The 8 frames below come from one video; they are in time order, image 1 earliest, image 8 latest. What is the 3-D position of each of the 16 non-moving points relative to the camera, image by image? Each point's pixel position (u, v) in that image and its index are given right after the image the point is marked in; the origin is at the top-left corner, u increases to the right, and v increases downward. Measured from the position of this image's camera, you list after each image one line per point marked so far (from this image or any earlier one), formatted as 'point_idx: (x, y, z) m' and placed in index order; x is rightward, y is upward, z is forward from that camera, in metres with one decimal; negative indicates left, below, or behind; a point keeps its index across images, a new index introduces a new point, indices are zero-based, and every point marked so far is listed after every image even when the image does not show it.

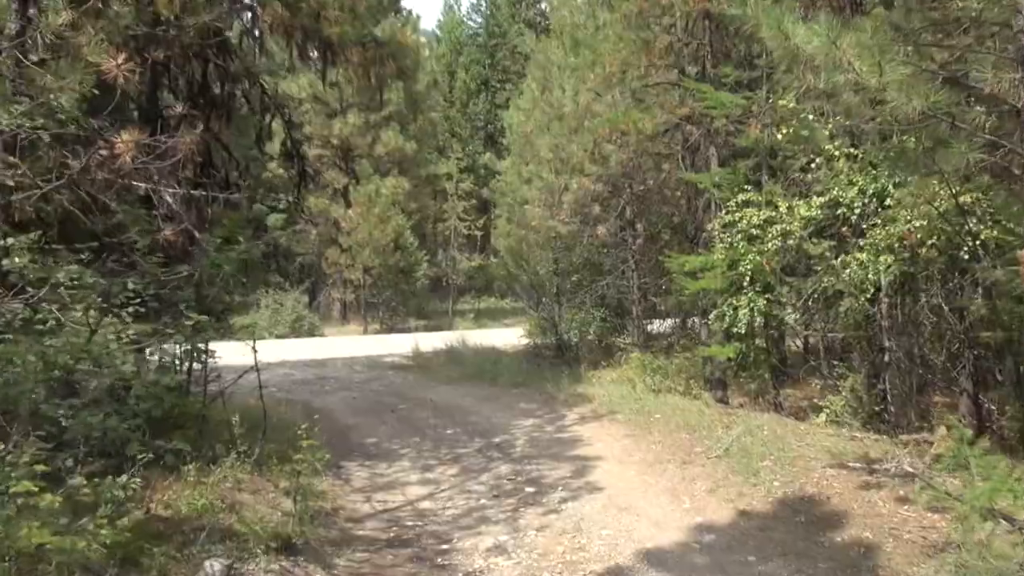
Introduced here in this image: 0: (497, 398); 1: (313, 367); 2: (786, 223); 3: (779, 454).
0: (-0.2, -1.3, +10.9) m
1: (-3.1, -1.2, +13.9) m
2: (+2.6, +0.6, +8.5) m
3: (+2.1, -1.3, +7.0) m
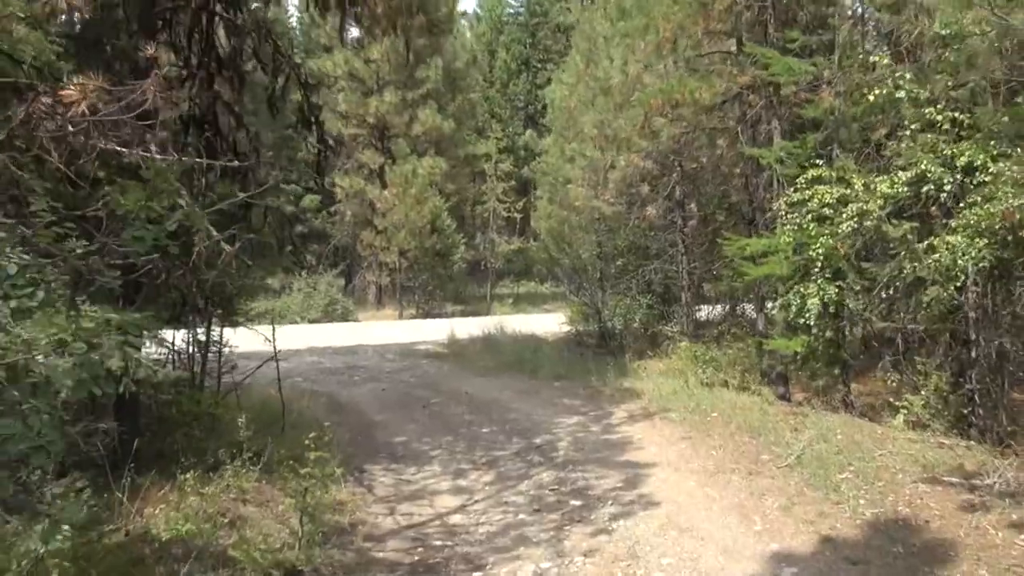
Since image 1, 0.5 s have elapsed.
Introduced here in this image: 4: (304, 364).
0: (+0.3, -1.2, +10.1) m
1: (-2.5, -1.0, +13.2) m
2: (+2.9, +0.7, +7.5) m
3: (+2.4, -1.2, +6.1) m
4: (-2.9, -1.1, +12.4) m
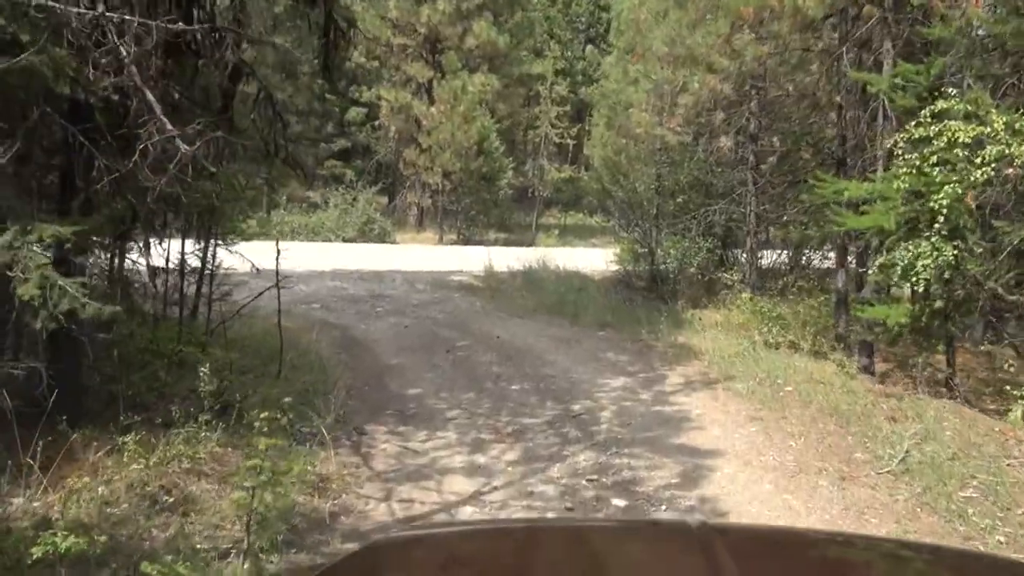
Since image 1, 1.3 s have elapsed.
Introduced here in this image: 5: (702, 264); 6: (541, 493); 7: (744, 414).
0: (+0.7, -0.5, +8.8) m
1: (-1.9, +0.1, +12.1) m
2: (+3.3, +1.0, +6.0) m
3: (+2.5, -1.0, +4.8) m
4: (-2.4, 0.0, +11.3) m
5: (+2.9, +0.4, +13.6) m
6: (+0.2, -1.1, +4.7) m
7: (+1.6, -0.9, +6.2) m
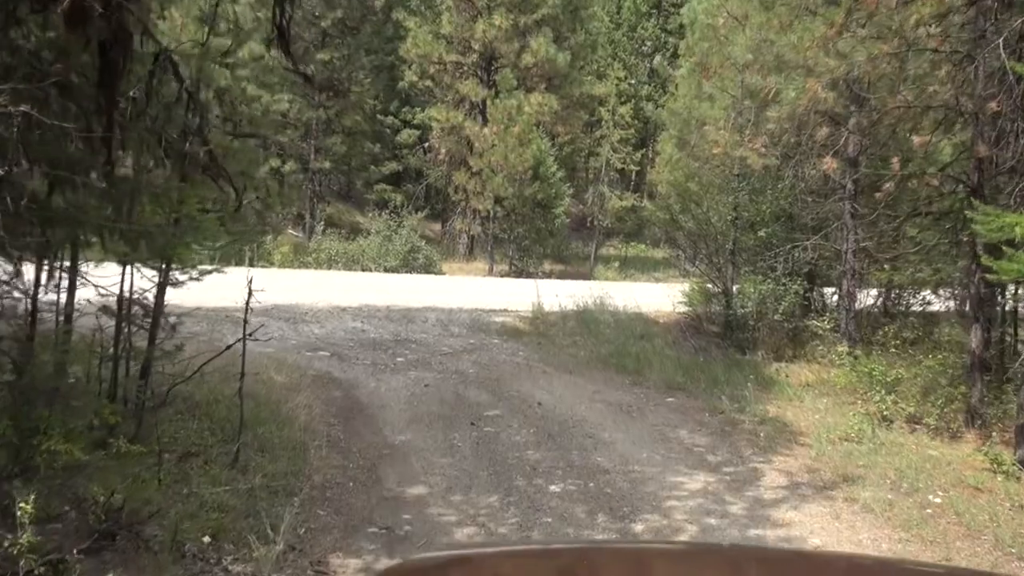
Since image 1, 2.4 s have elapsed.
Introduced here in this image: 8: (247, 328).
0: (+1.0, -1.0, +6.9) m
1: (-1.4, -0.4, +10.4) m
2: (+3.5, +0.6, +4.0) m
3: (+2.6, -1.4, +2.8) m
4: (-1.8, -0.5, +9.6) m
5: (+3.6, -0.3, +11.6) m
6: (+0.2, -1.4, +2.9) m
7: (+1.8, -1.2, +4.3) m
8: (-2.6, -0.4, +9.0) m
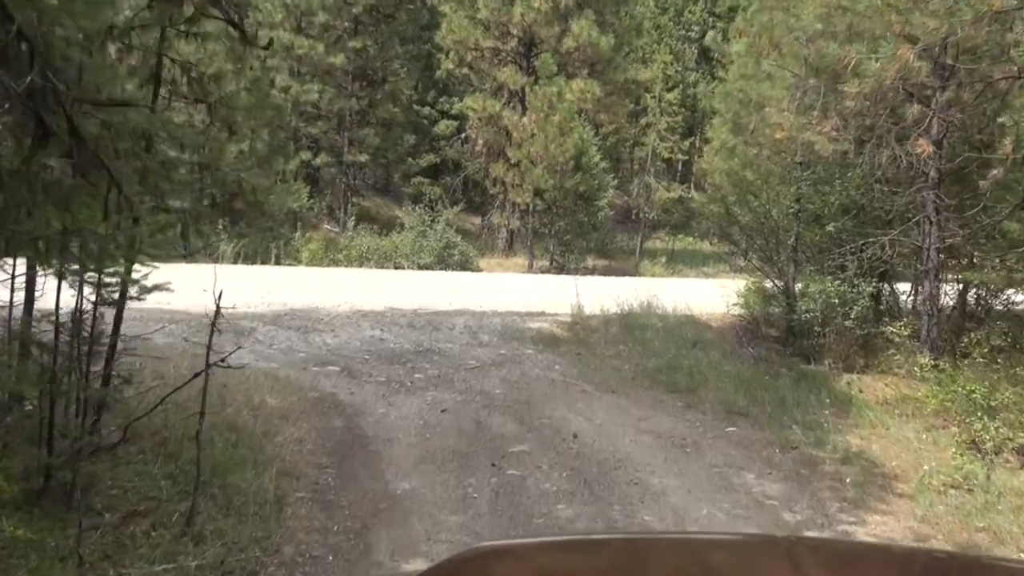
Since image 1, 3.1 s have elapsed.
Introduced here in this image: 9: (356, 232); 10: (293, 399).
0: (+1.2, -1.0, +5.8) m
1: (-1.0, -0.4, +9.3) m
2: (+3.5, +0.5, +2.7) m
3: (+2.6, -1.5, +1.6) m
4: (-1.5, -0.5, +8.6) m
5: (+4.0, -0.3, +10.3) m
6: (+0.2, -1.5, +1.8) m
7: (+1.8, -1.3, +3.1) m
8: (-2.3, -0.5, +8.0) m
9: (-3.4, +1.2, +19.4) m
10: (-1.5, -0.8, +6.3) m
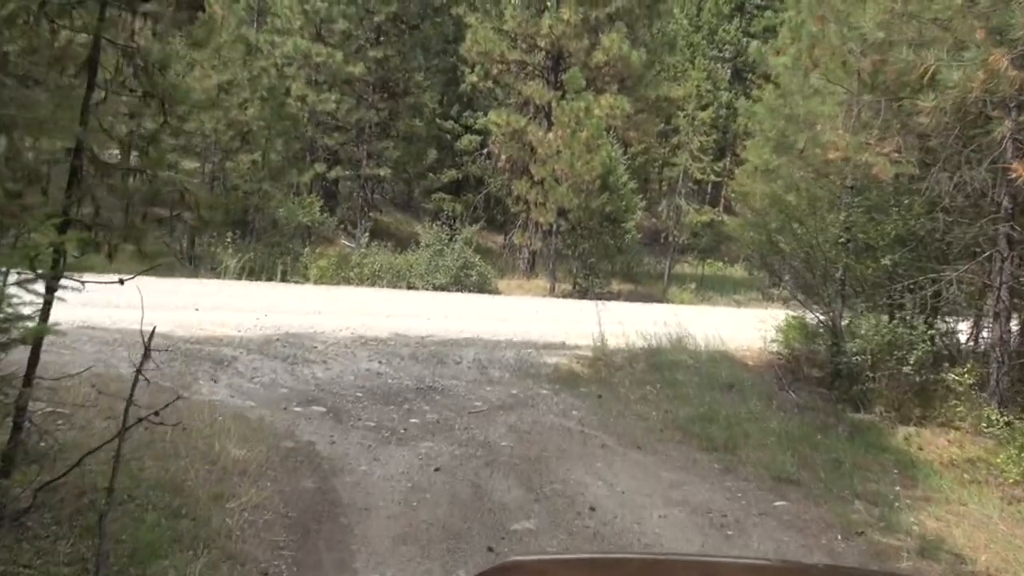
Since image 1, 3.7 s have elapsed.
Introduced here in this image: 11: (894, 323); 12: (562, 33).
0: (+1.2, -1.3, +4.8) m
1: (-0.8, -0.7, +8.4) m
2: (+3.5, +0.2, +1.7) m
3: (+2.5, -1.7, +0.5) m
4: (-1.4, -0.7, +7.7) m
5: (+4.1, -0.7, +9.2) m
6: (+0.1, -1.6, +0.8) m
7: (+1.8, -1.5, +2.1) m
8: (-2.2, -0.7, +7.1) m
9: (-2.9, +0.8, +18.5) m
10: (-1.5, -1.0, +5.3) m
11: (+3.9, -0.3, +9.2) m
12: (+1.1, +5.5, +19.3) m
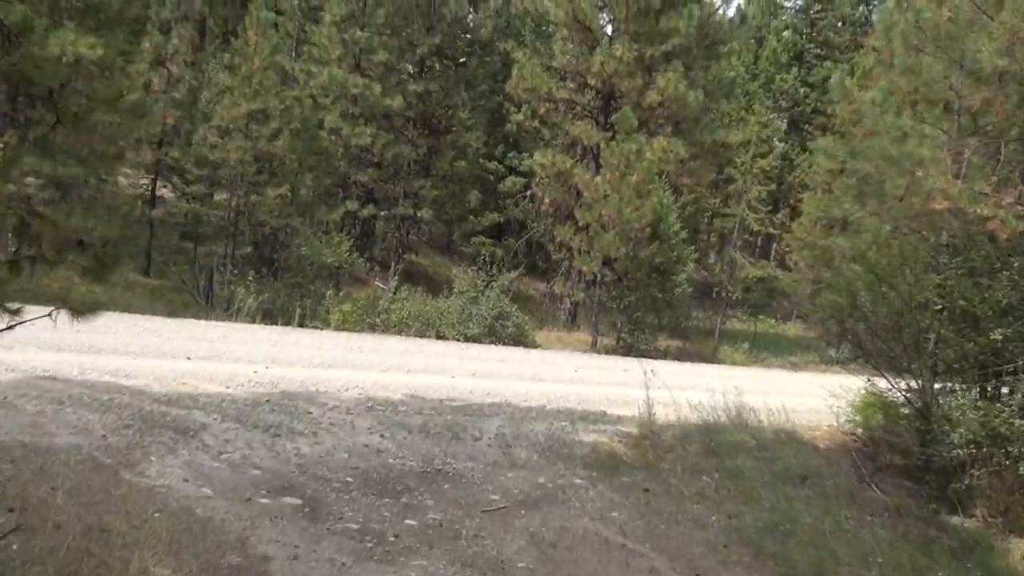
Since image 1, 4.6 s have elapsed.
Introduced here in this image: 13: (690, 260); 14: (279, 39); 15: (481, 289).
0: (+1.3, -1.6, +3.3) m
1: (-0.6, -1.2, +7.0) m
2: (+3.5, -0.1, +0.2) m
3: (+2.3, -1.9, -1.1) m
4: (-1.2, -1.2, +6.3) m
5: (+4.4, -1.4, +7.6) m
6: (0.0, -1.7, -0.7) m
7: (+1.7, -1.8, +0.6) m
8: (-2.1, -1.0, +5.8) m
9: (-2.2, -0.1, +17.3) m
10: (-1.4, -1.2, +4.0) m
11: (+4.2, -1.0, +7.7) m
12: (+2.1, +4.4, +18.2) m
13: (+3.9, +0.6, +19.8) m
14: (-4.5, +4.8, +17.5) m
15: (-0.6, 0.0, +17.3) m
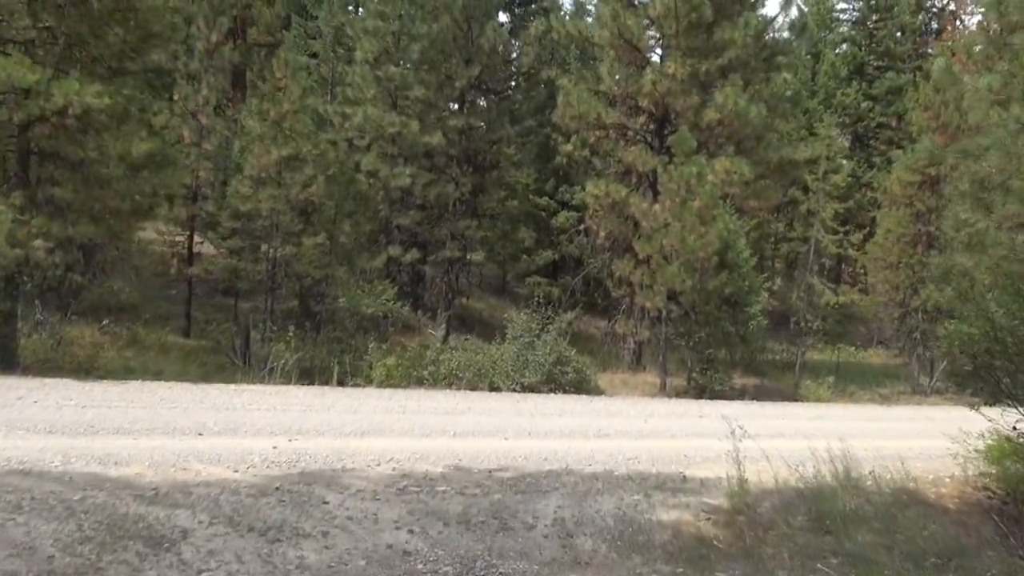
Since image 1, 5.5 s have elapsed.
0: (+1.4, -1.7, +1.8) m
1: (-0.2, -1.5, +5.7) m
2: (+3.3, +0.1, -1.4) m
3: (+2.2, -1.7, -2.6) m
4: (-0.9, -1.5, +5.0) m
5: (+4.8, -1.5, +5.9) m
6: (-0.2, -1.7, -2.1) m
7: (+1.6, -1.7, -1.0) m
8: (-1.8, -1.4, +4.6) m
9: (-1.1, -1.0, +16.1) m
10: (-1.2, -1.5, +2.7) m
11: (+4.6, -1.1, +6.0) m
12: (+2.9, +3.7, +16.8) m
13: (+5.0, 0.0, +18.2) m
14: (-3.7, +3.8, +16.6) m
15: (+0.5, -0.8, +16.0) m
